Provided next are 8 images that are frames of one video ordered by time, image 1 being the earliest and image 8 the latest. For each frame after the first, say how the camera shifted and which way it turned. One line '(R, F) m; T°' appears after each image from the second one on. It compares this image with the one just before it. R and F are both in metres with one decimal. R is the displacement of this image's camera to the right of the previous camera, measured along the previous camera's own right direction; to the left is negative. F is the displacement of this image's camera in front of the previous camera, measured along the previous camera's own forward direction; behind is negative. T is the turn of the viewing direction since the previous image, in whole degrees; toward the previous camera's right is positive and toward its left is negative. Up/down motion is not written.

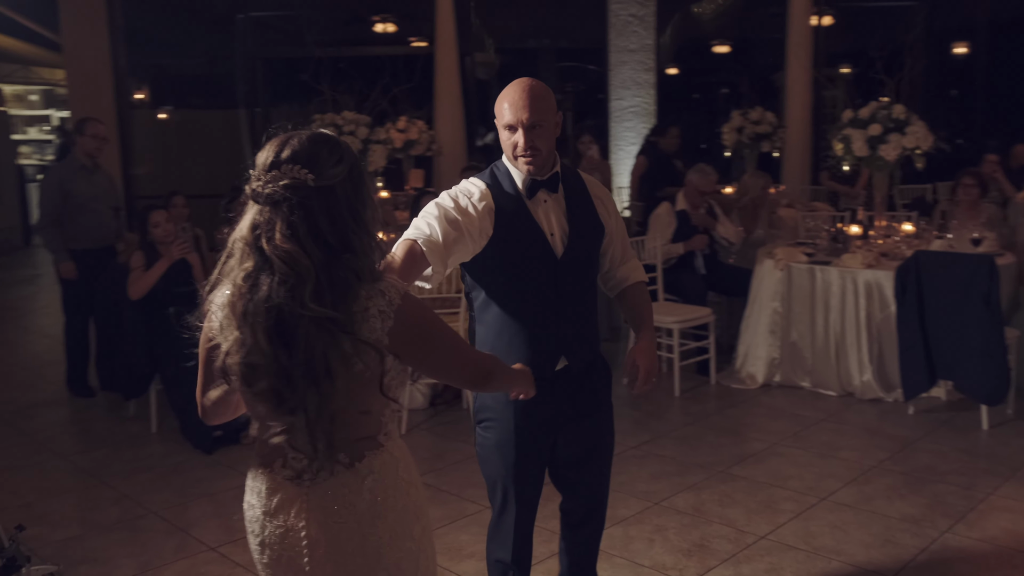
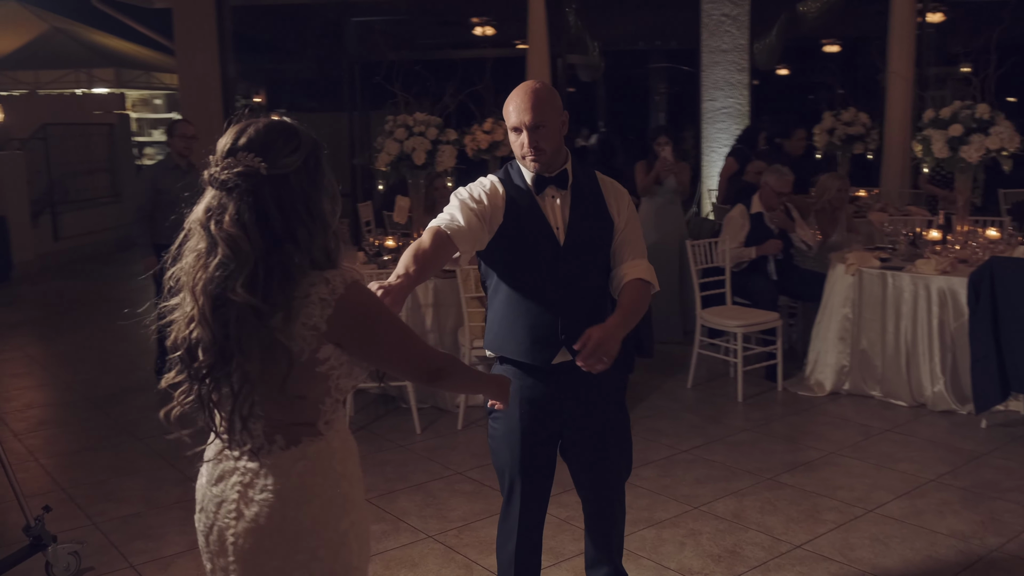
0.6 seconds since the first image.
(+0.3, 0.0) m; -7°
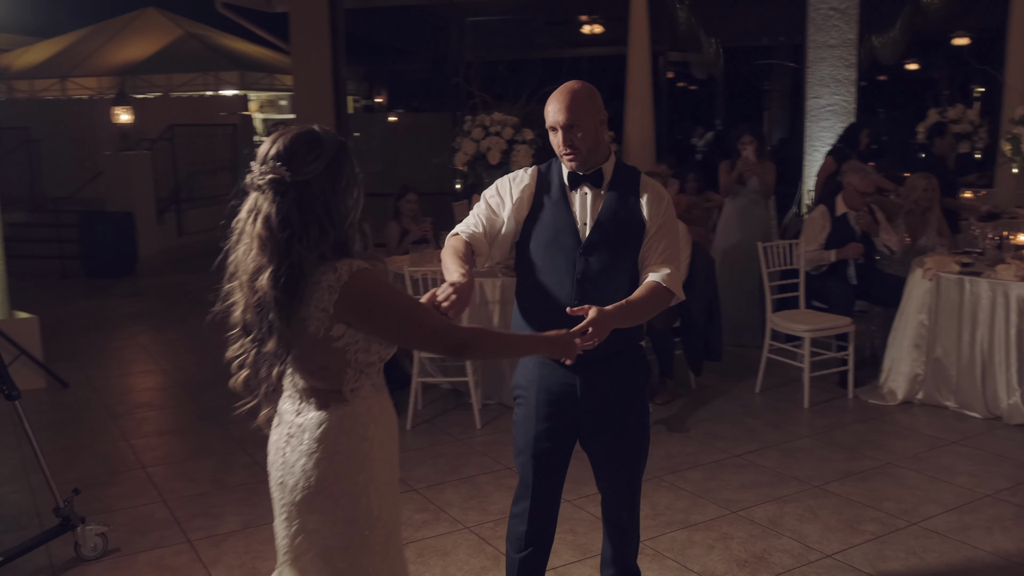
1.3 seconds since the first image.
(+0.3, -0.1) m; -7°
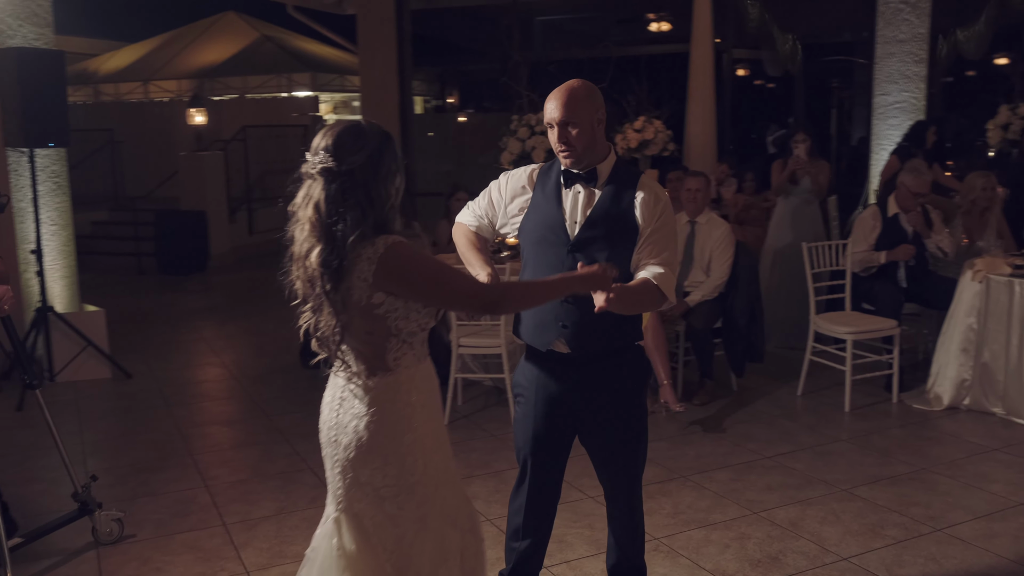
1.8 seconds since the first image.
(+0.2, -0.1) m; -5°
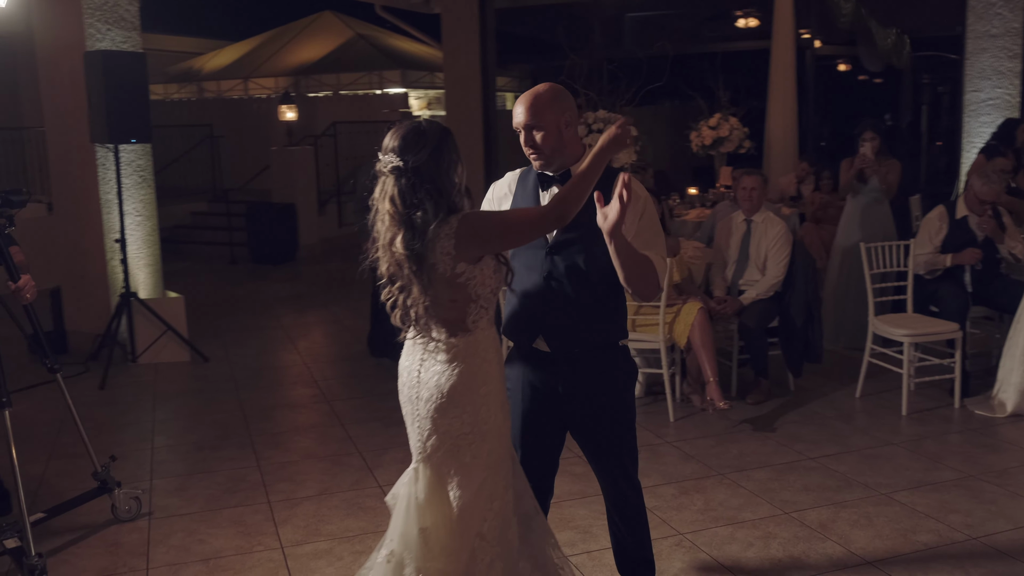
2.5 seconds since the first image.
(+0.3, -0.1) m; -6°
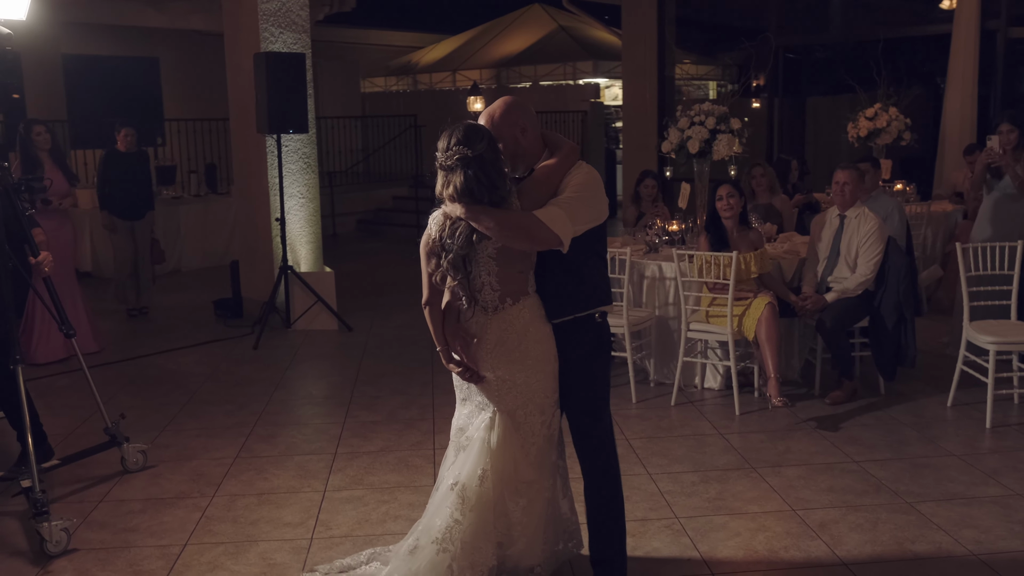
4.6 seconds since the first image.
(+0.9, -0.2) m; -15°
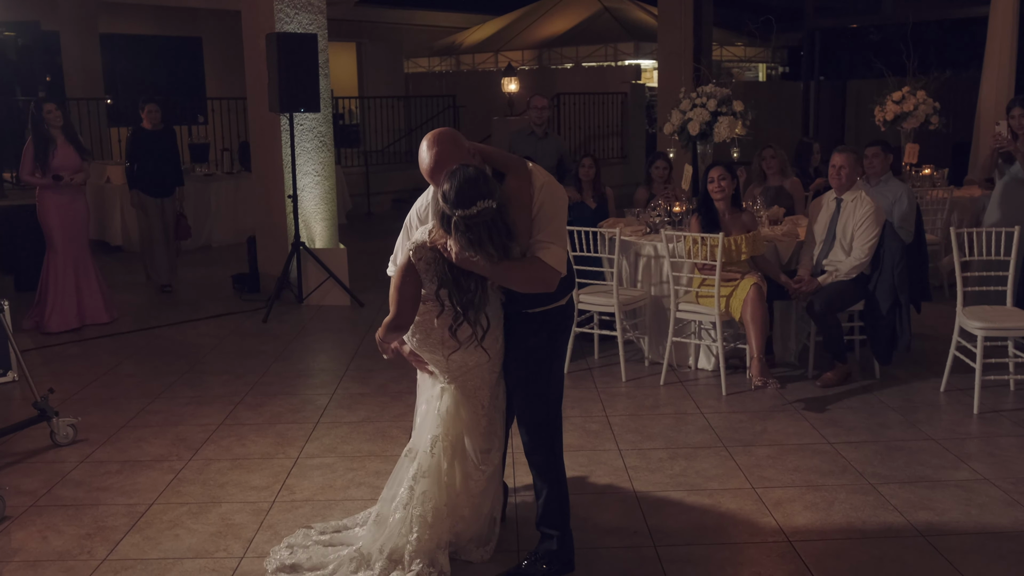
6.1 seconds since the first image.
(+0.4, 0.0) m; -4°
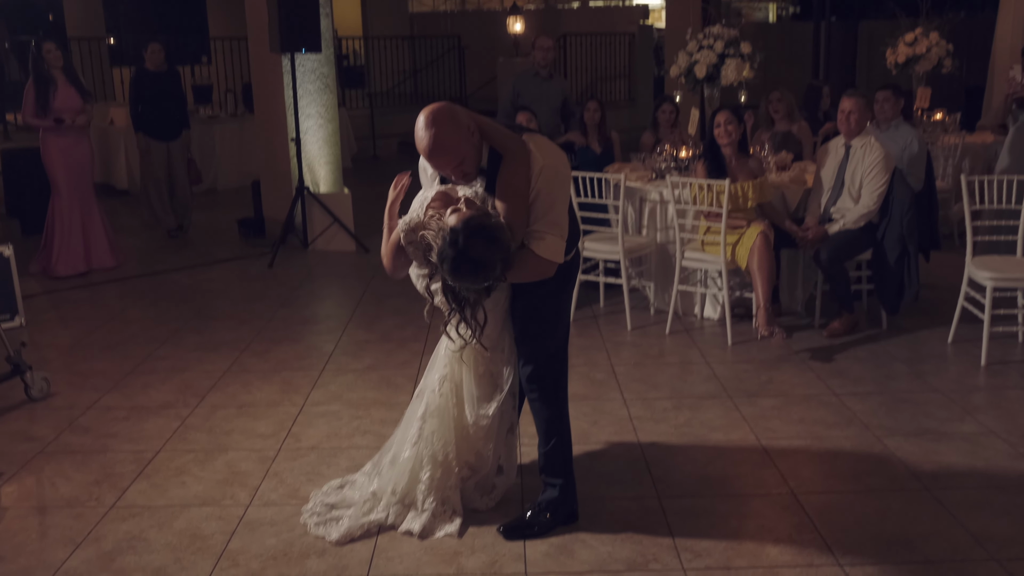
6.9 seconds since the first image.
(0.0, 0.0) m; 0°
